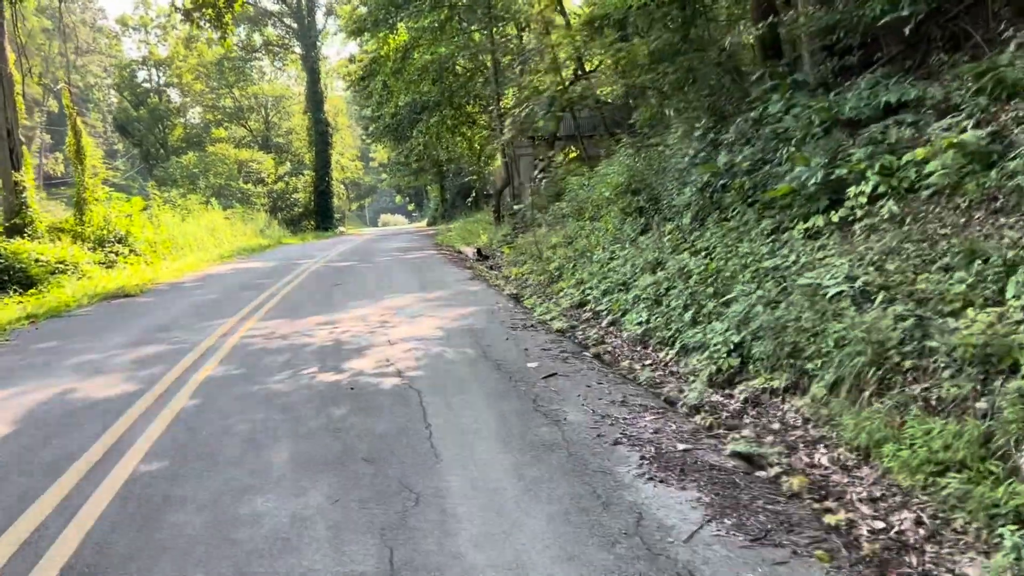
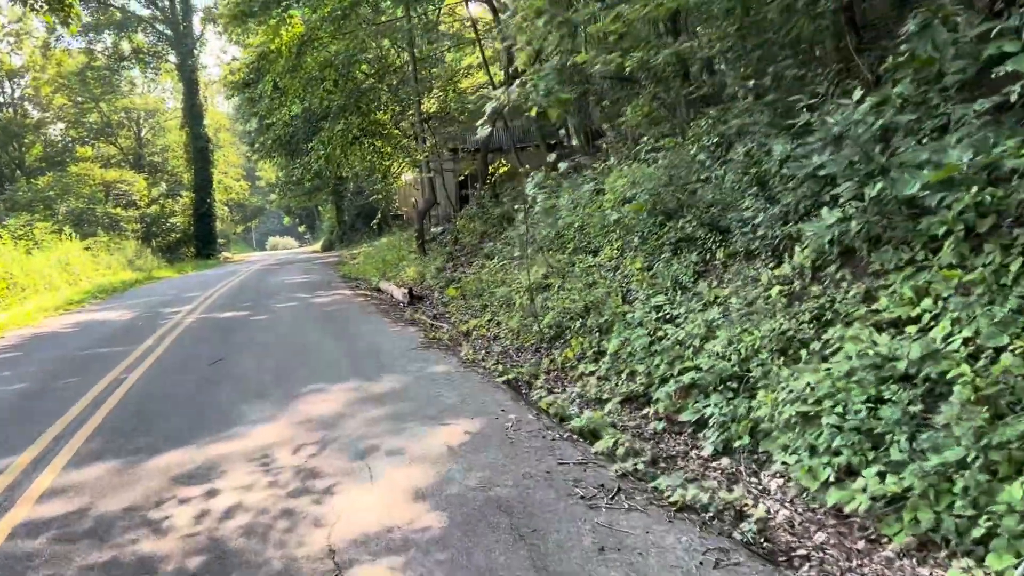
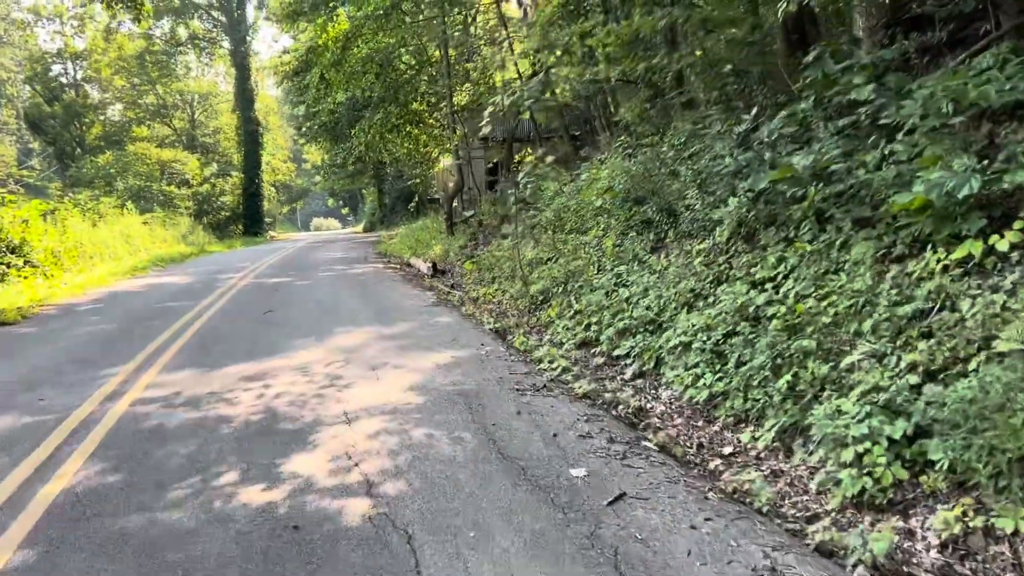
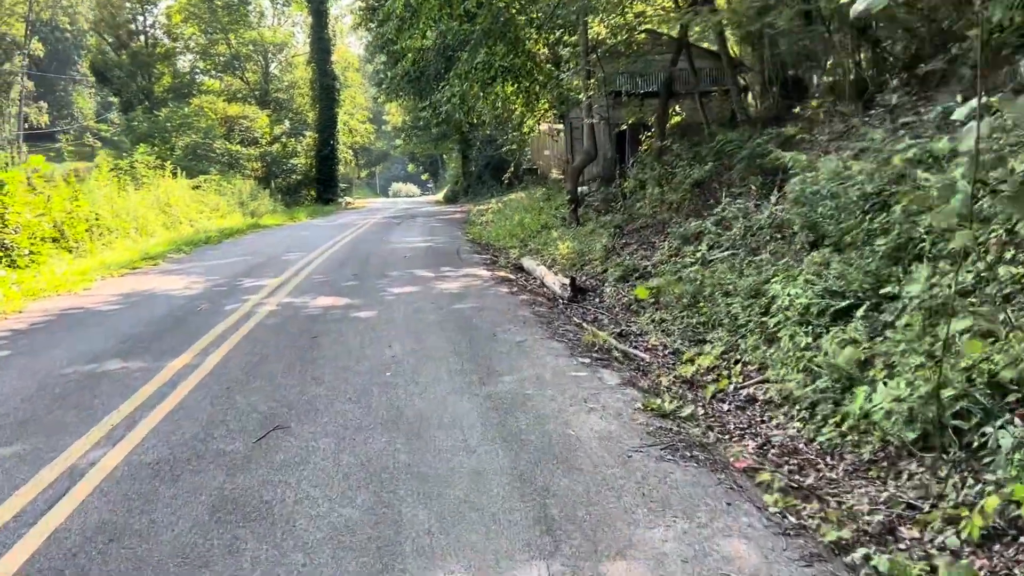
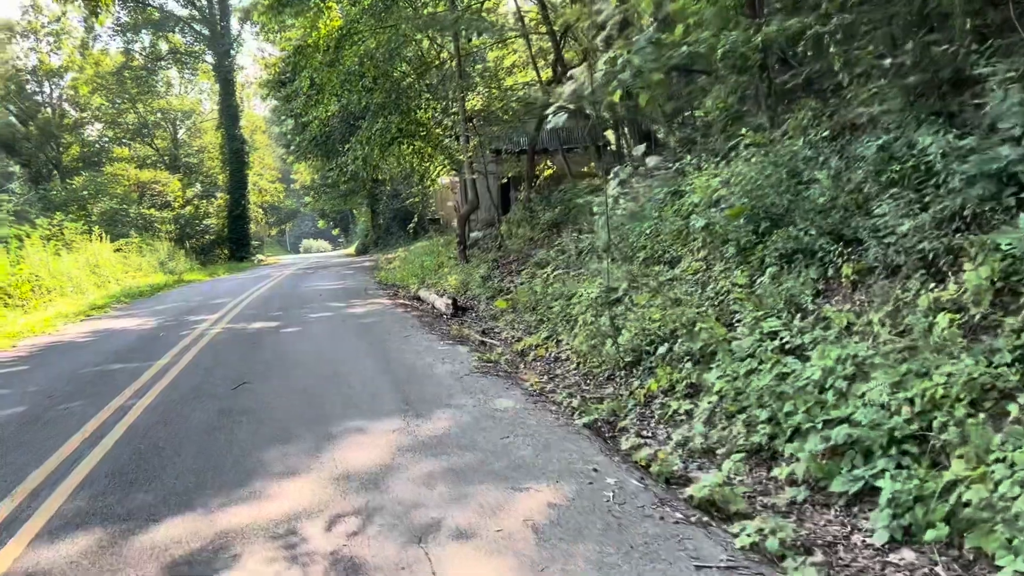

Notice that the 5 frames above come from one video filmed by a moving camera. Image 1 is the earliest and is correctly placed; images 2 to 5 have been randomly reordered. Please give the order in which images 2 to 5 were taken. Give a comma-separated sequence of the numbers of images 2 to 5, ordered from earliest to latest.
3, 2, 5, 4
